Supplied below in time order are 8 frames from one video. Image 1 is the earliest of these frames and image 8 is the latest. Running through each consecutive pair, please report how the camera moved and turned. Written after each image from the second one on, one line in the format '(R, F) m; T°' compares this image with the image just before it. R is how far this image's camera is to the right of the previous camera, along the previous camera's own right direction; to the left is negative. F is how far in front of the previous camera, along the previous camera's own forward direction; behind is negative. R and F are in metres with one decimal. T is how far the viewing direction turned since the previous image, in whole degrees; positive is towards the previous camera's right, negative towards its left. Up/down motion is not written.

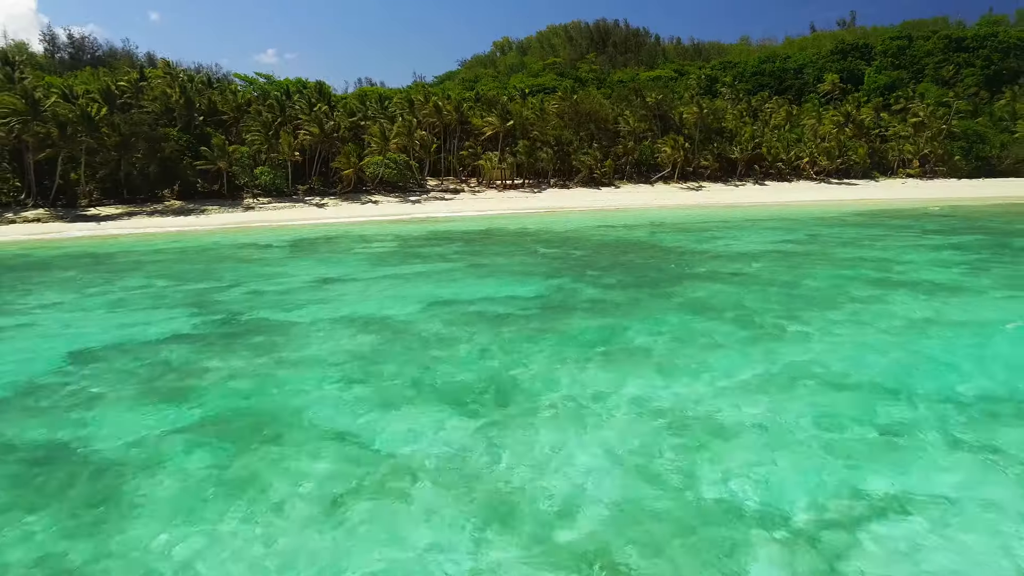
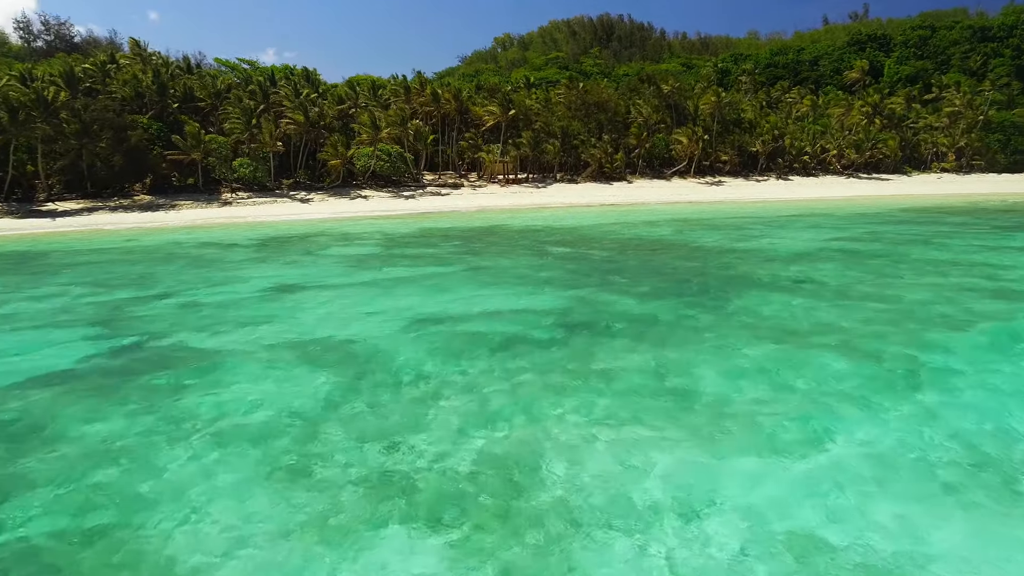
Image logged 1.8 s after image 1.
(-0.2, +4.3) m; 0°
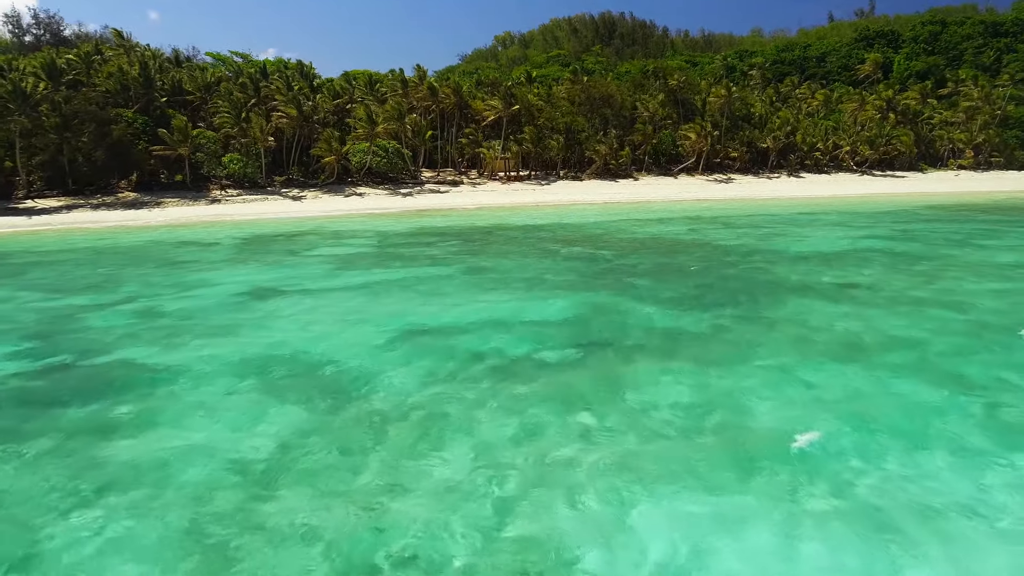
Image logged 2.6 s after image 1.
(-0.1, +1.9) m; 0°
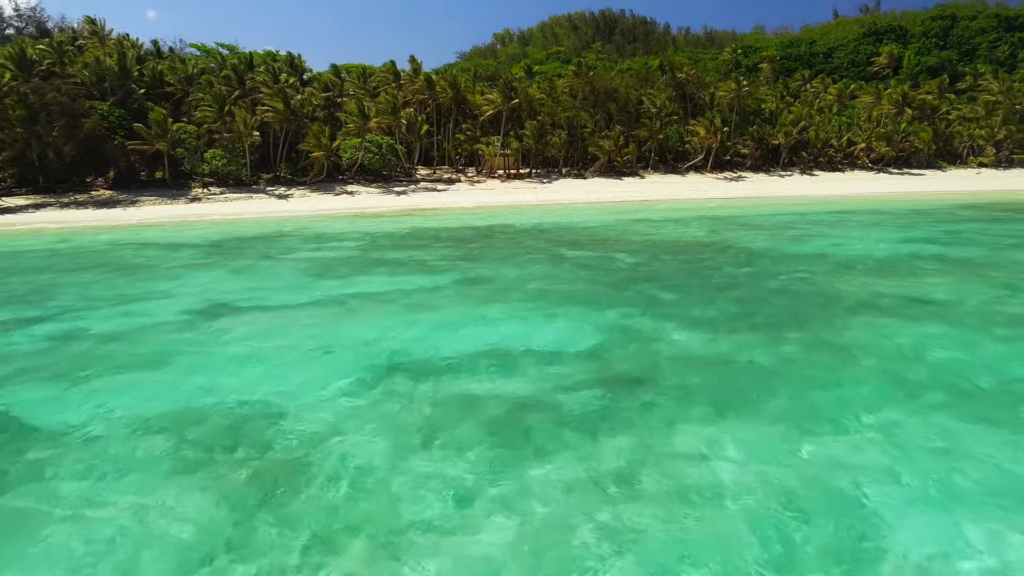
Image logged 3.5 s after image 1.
(-0.1, +2.4) m; 0°
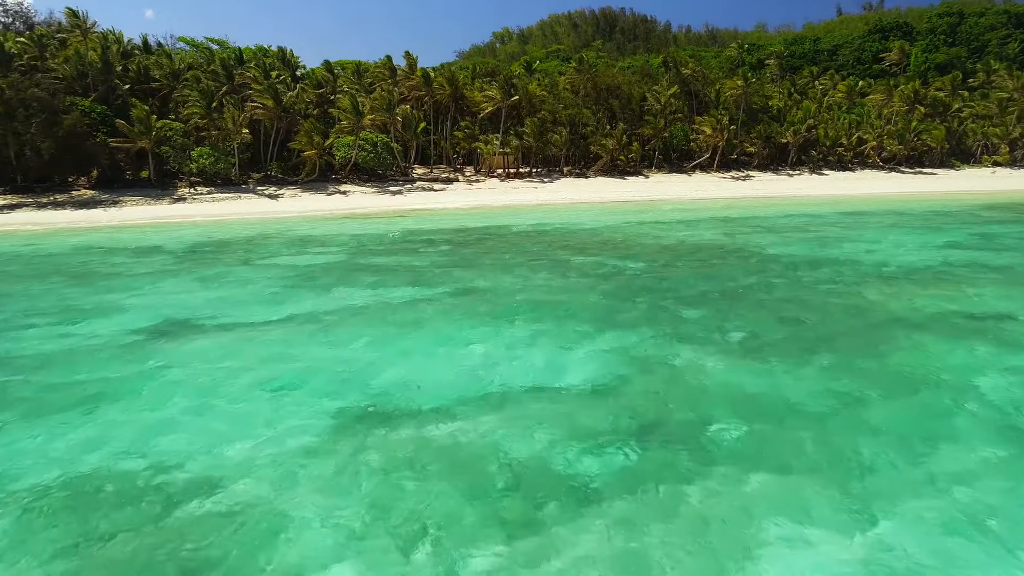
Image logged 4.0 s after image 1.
(0.0, +1.6) m; 0°
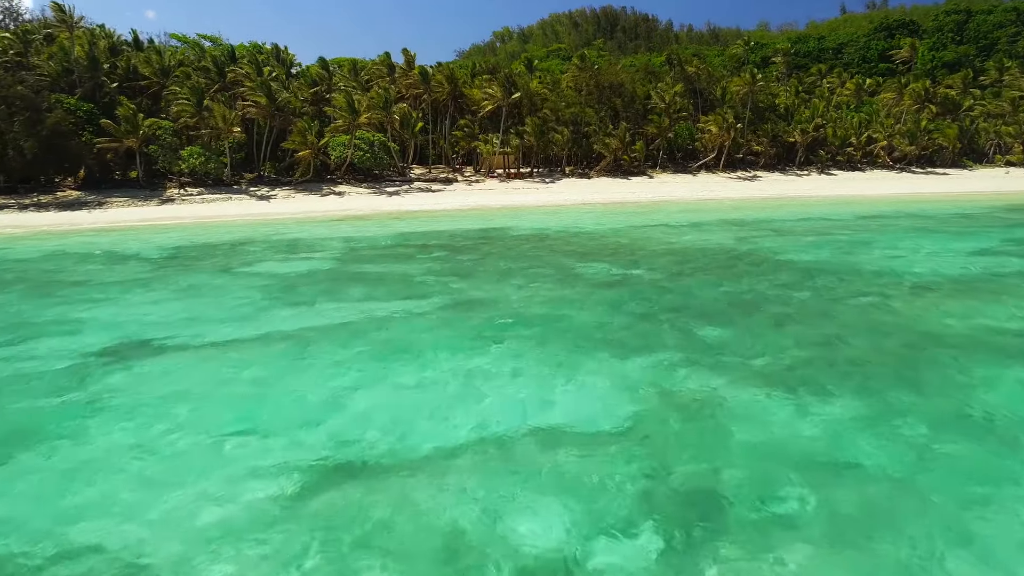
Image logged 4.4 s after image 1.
(0.0, +1.3) m; 0°
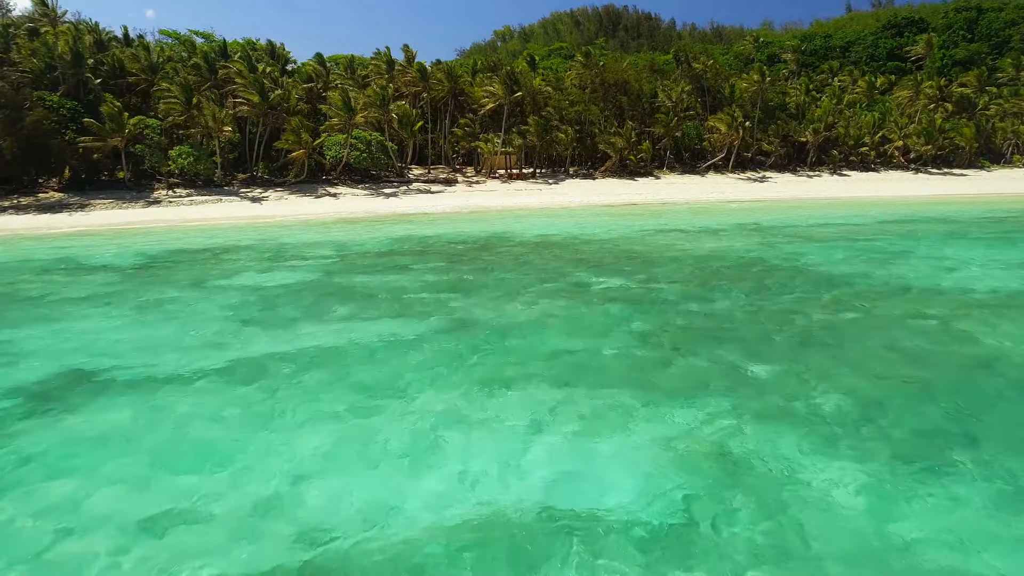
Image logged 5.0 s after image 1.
(-0.1, +1.6) m; 0°
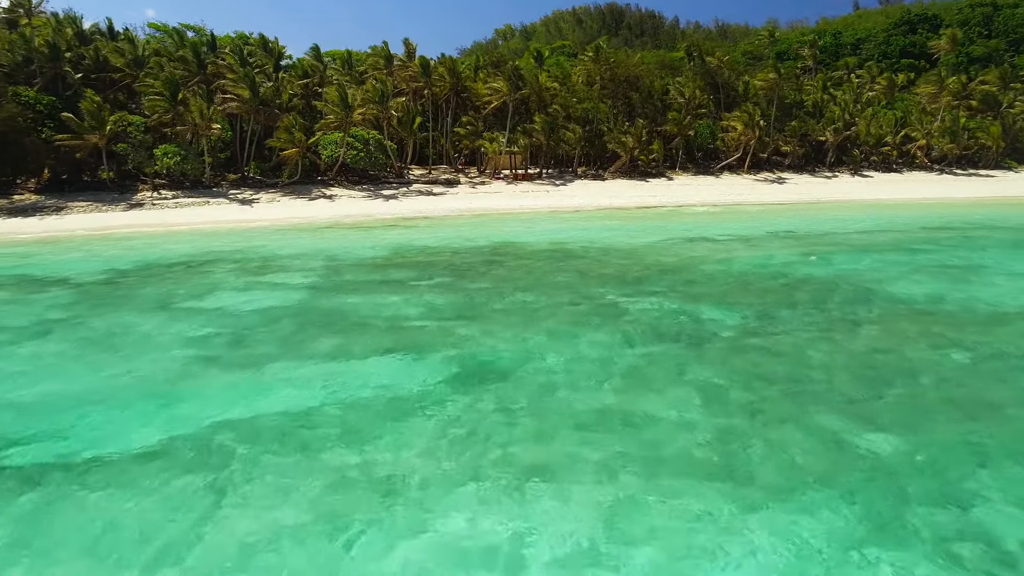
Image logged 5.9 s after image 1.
(-0.3, +2.1) m; 0°
